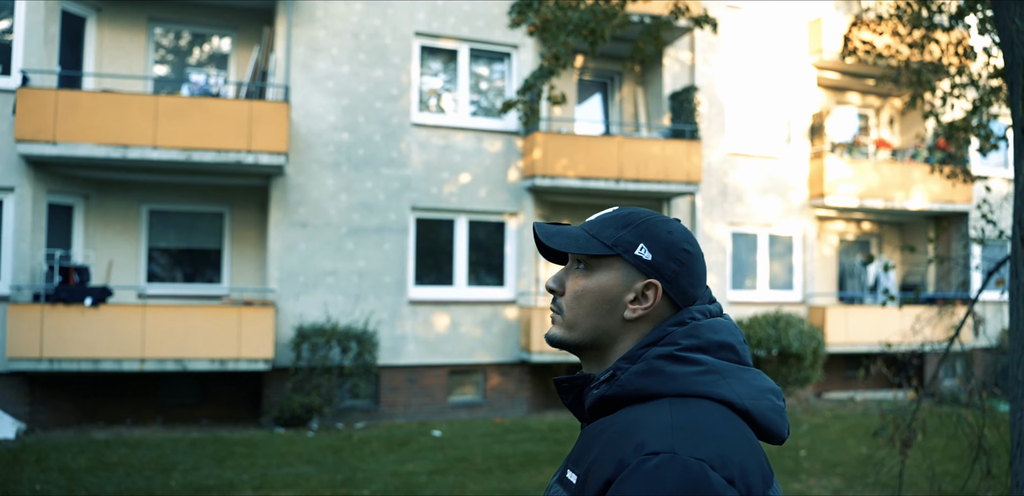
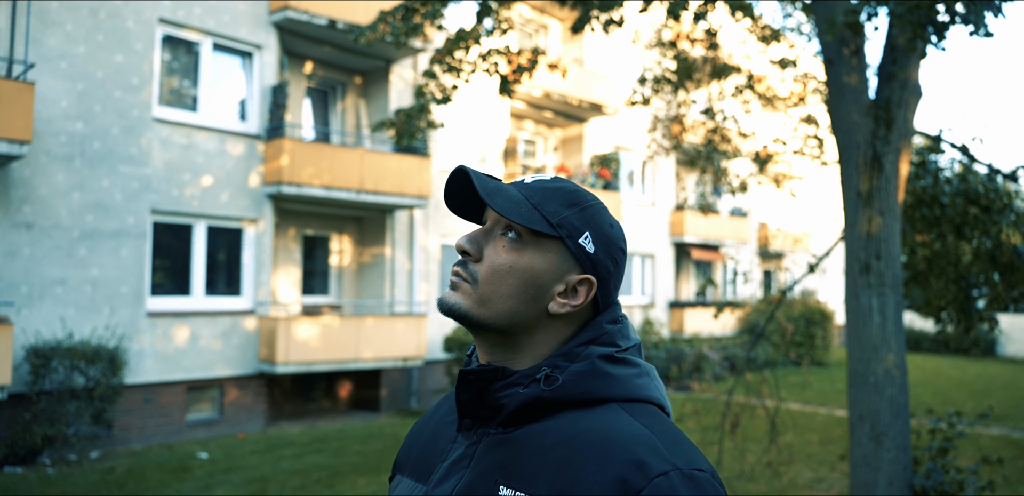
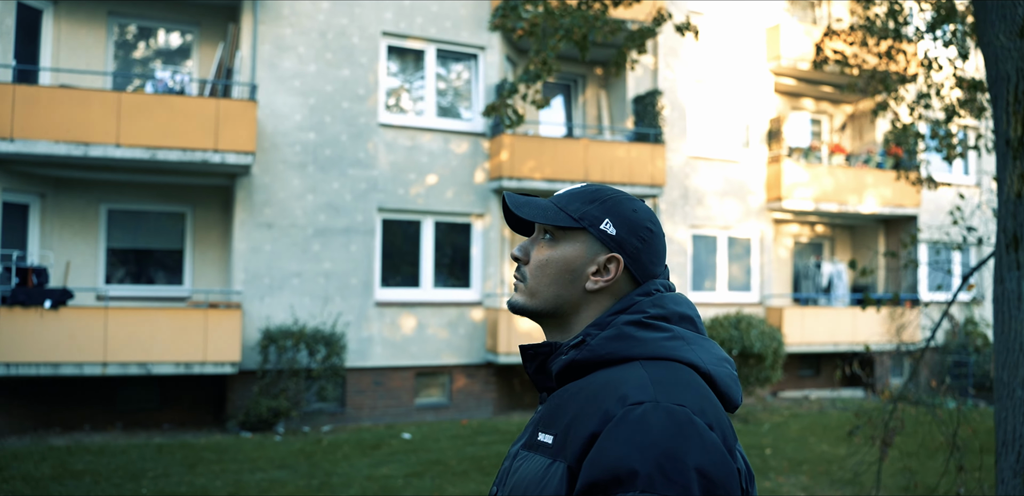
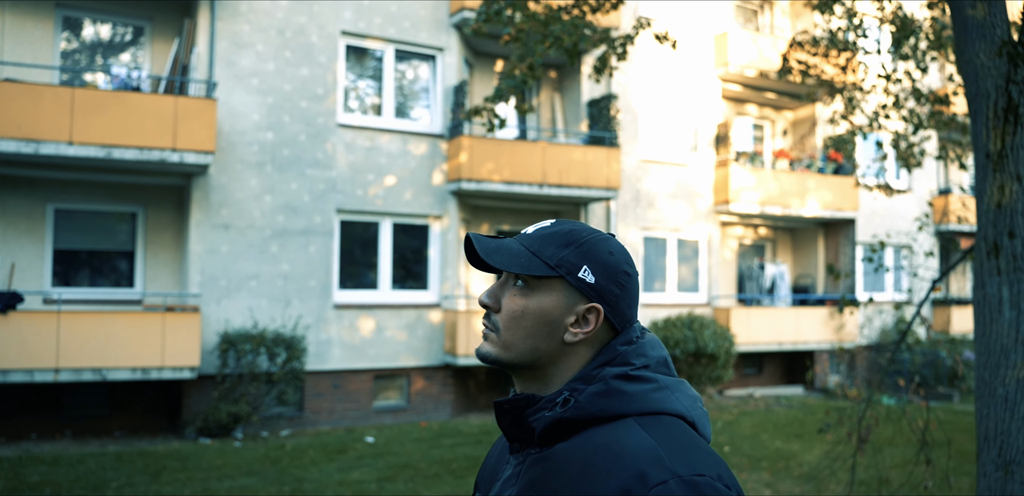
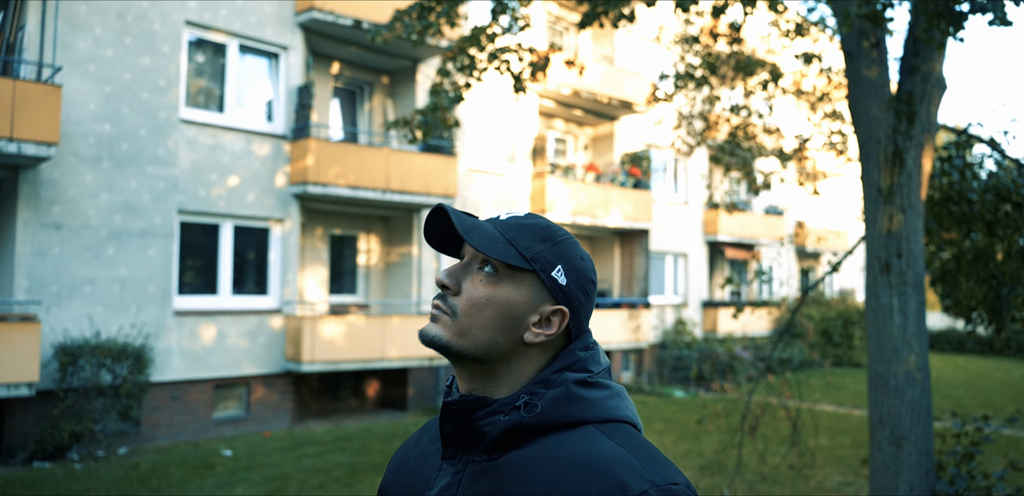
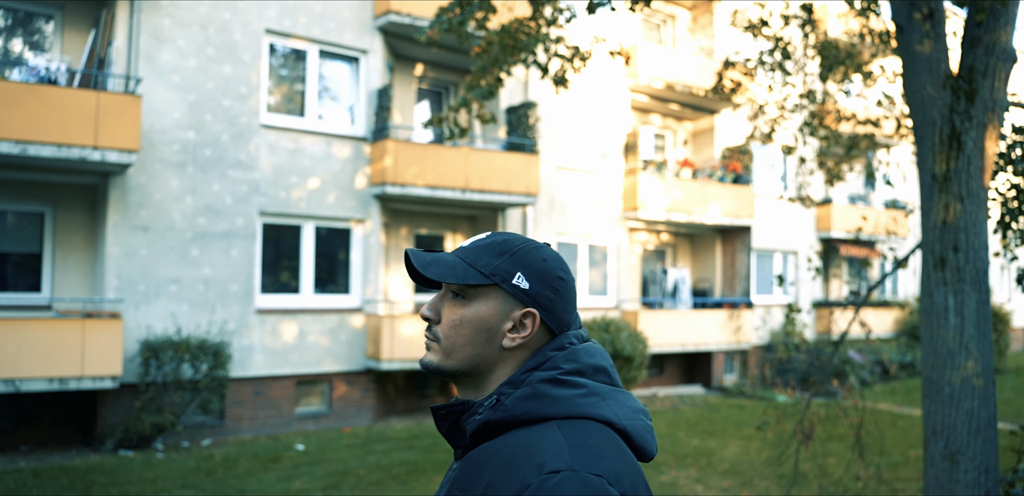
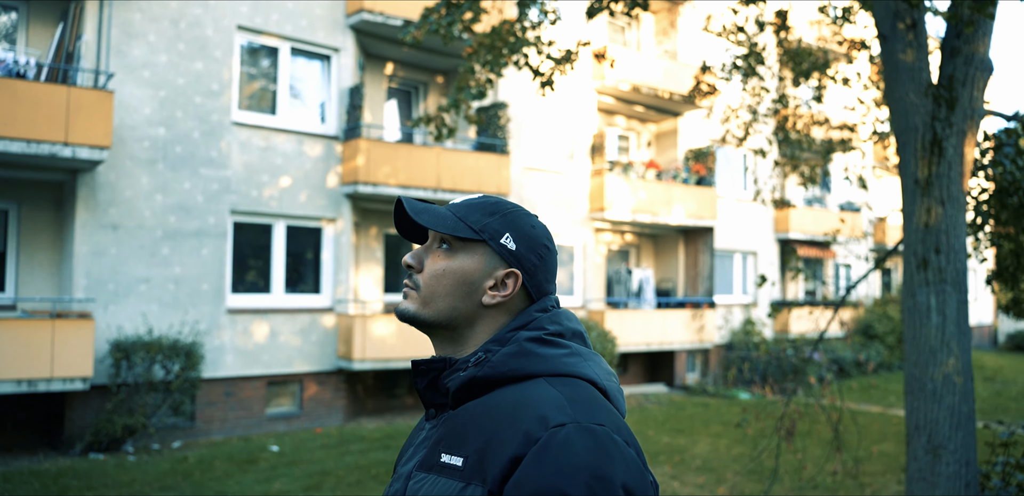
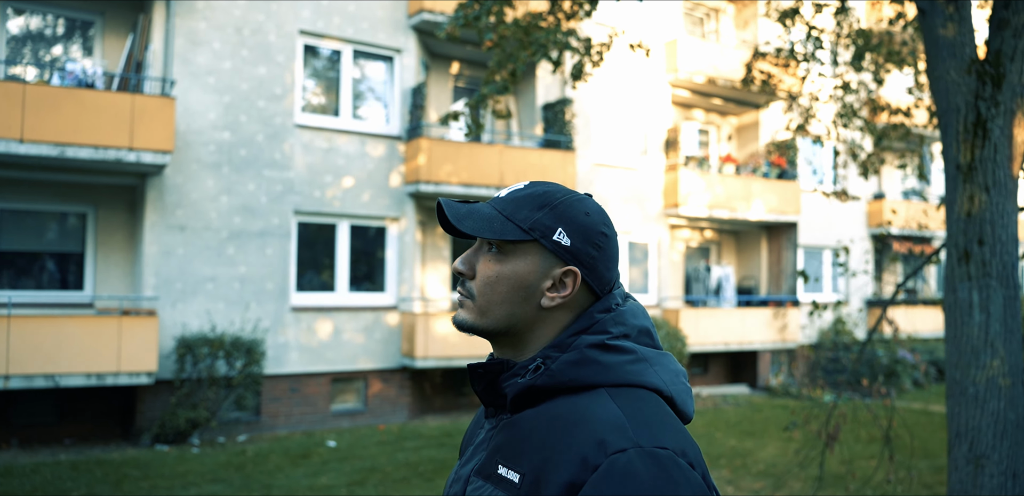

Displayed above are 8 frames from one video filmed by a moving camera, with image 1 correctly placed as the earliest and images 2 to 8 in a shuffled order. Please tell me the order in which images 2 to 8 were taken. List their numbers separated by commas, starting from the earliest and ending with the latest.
3, 4, 8, 6, 7, 5, 2
